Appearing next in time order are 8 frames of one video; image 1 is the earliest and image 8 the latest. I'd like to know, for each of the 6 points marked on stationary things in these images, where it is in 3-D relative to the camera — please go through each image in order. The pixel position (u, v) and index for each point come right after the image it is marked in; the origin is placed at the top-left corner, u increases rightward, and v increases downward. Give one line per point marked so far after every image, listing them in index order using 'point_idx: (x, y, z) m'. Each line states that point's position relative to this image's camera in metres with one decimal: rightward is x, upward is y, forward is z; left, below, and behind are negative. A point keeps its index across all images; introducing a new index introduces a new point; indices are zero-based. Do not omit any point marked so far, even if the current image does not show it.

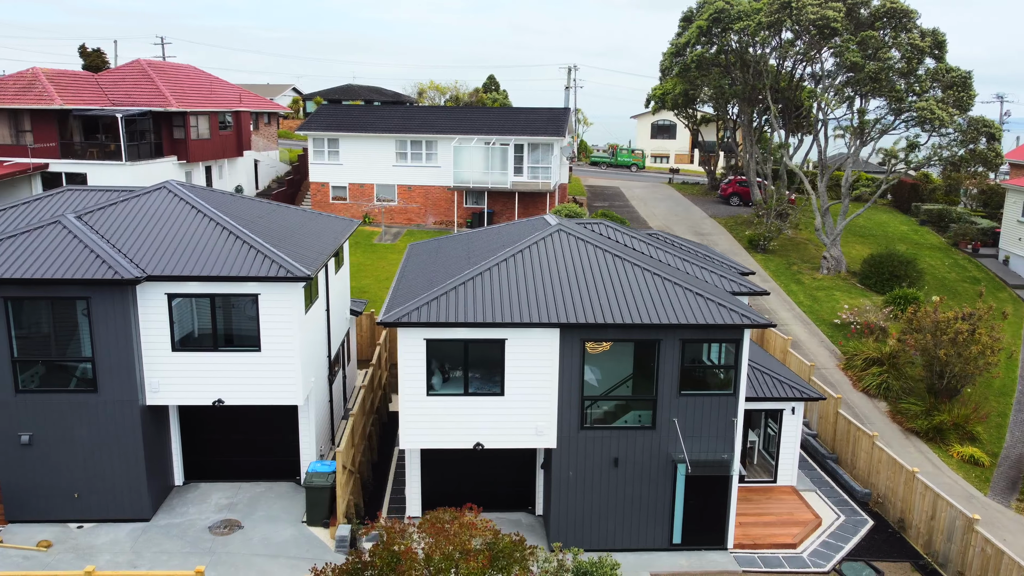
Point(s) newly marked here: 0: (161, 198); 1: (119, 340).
0: (-4.9, +1.2, +16.1) m
1: (-4.7, -0.6, +13.9) m
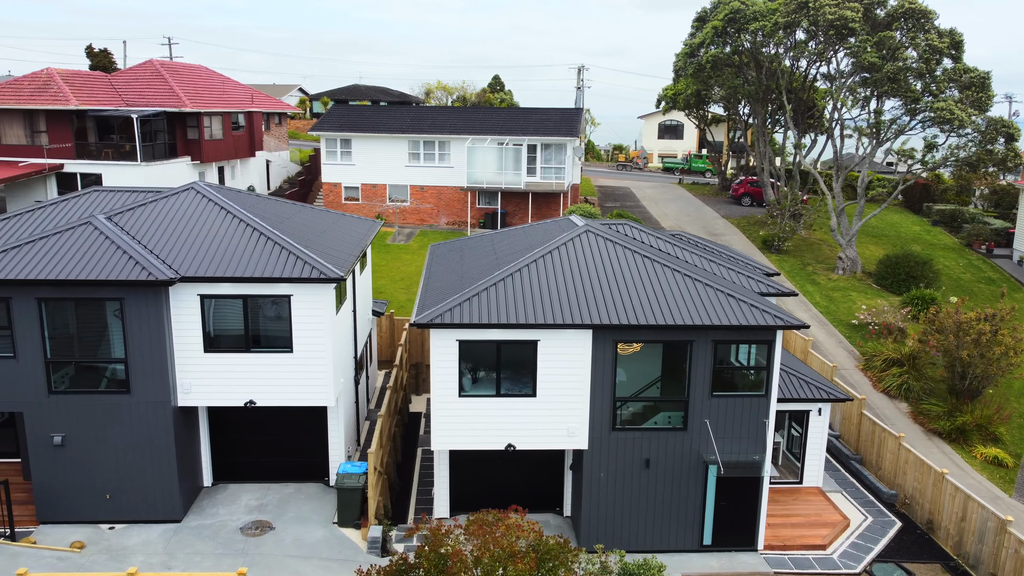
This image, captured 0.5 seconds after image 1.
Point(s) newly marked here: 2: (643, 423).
0: (-4.5, +1.2, +16.1) m
1: (-4.3, -0.6, +13.9) m
2: (+1.6, -1.7, +14.6) m
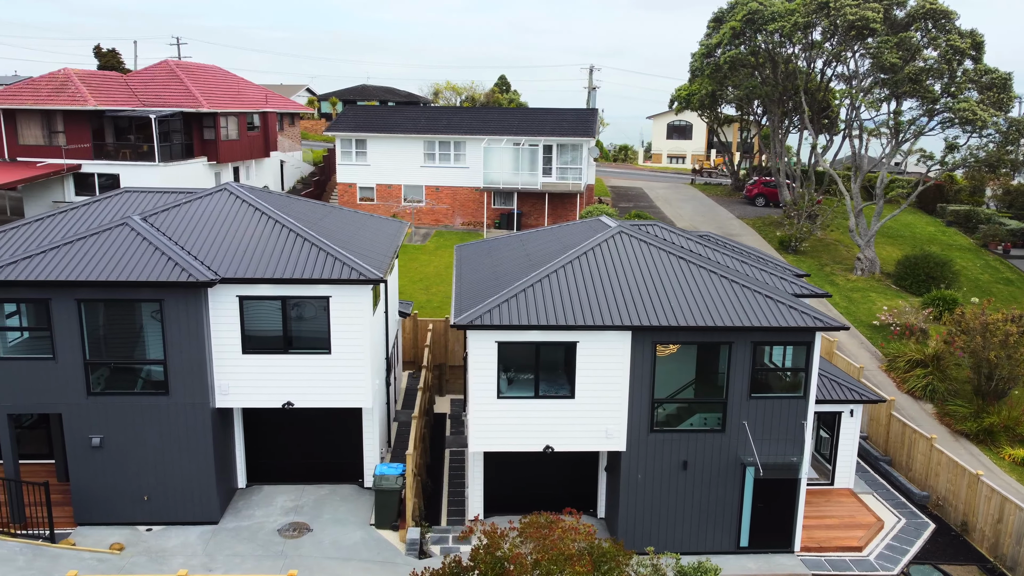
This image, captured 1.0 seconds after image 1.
0: (-4.0, +1.2, +16.0) m
1: (-3.9, -0.6, +13.9) m
2: (+2.1, -1.7, +14.6) m
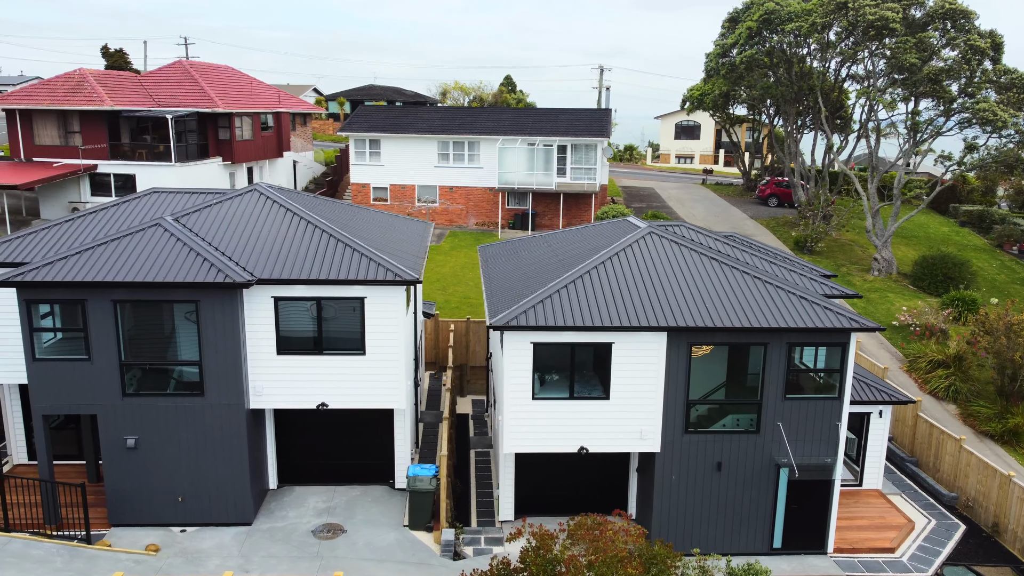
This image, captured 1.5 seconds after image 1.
0: (-3.6, +1.2, +16.0) m
1: (-3.4, -0.7, +13.9) m
2: (+2.5, -1.7, +14.5) m
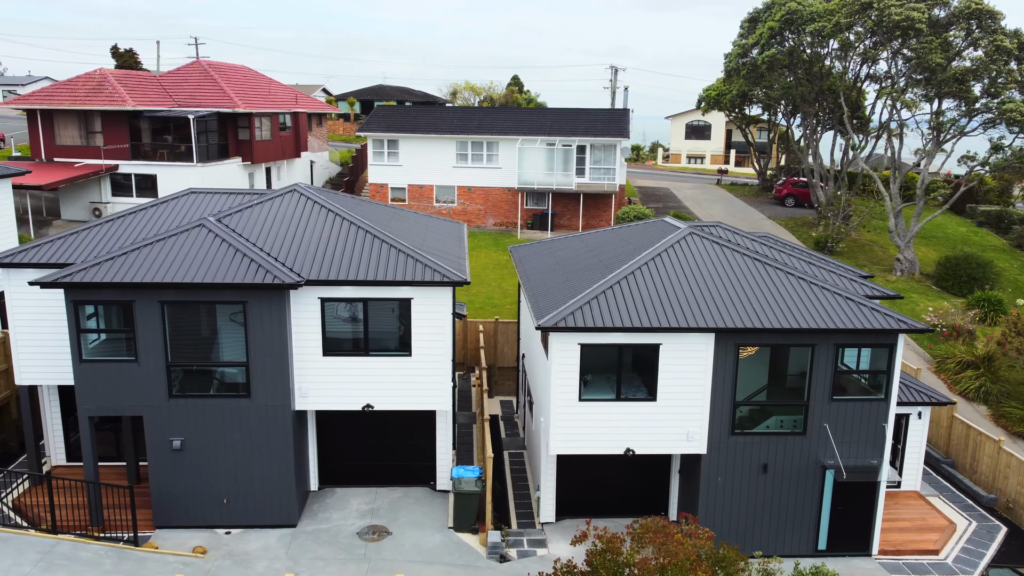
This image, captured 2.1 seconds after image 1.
0: (-3.0, +1.2, +16.0) m
1: (-2.9, -0.7, +13.8) m
2: (+3.1, -1.7, +14.5) m
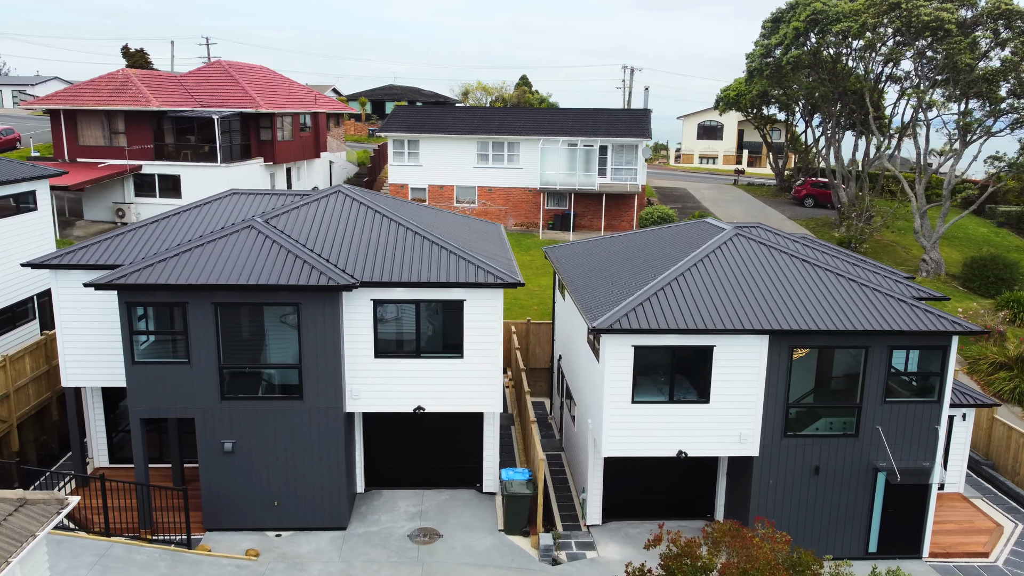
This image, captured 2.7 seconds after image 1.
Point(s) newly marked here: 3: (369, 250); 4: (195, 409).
0: (-2.4, +1.2, +15.9) m
1: (-2.2, -0.7, +13.8) m
2: (+3.7, -1.8, +14.4) m
3: (-1.8, +0.5, +14.6) m
4: (-3.8, -1.4, +13.7) m
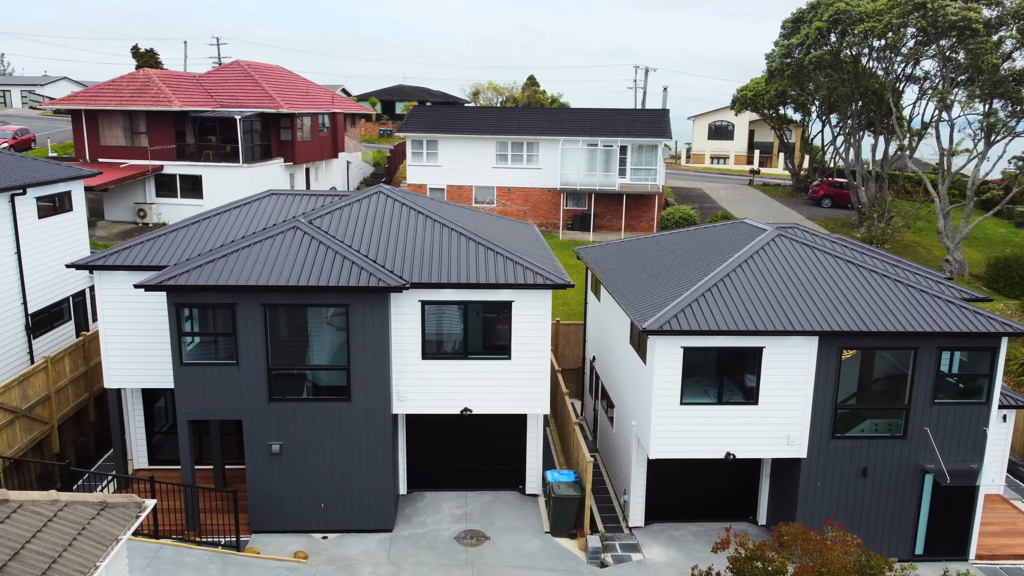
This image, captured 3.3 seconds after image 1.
0: (-1.8, +1.2, +15.9) m
1: (-1.6, -0.7, +13.7) m
2: (+4.3, -1.8, +14.4) m
3: (-1.2, +0.5, +14.5) m
4: (-3.2, -1.5, +13.7) m
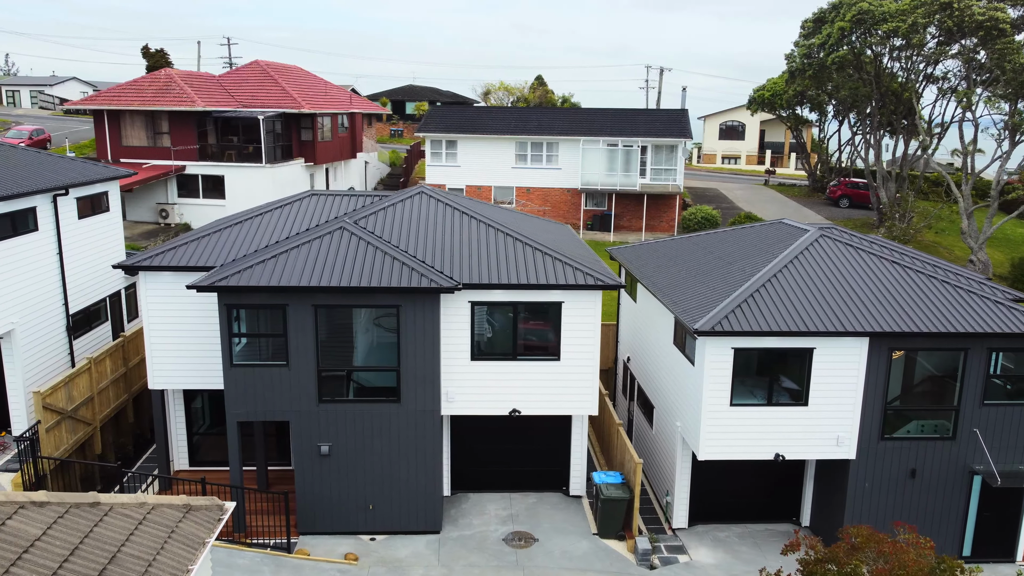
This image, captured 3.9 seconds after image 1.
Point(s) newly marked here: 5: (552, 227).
0: (-1.2, +1.2, +15.8) m
1: (-1.1, -0.7, +13.7) m
2: (+4.9, -1.8, +14.3) m
3: (-0.6, +0.5, +14.5) m
4: (-2.6, -1.5, +13.6) m
5: (+0.6, +0.8, +16.6) m
